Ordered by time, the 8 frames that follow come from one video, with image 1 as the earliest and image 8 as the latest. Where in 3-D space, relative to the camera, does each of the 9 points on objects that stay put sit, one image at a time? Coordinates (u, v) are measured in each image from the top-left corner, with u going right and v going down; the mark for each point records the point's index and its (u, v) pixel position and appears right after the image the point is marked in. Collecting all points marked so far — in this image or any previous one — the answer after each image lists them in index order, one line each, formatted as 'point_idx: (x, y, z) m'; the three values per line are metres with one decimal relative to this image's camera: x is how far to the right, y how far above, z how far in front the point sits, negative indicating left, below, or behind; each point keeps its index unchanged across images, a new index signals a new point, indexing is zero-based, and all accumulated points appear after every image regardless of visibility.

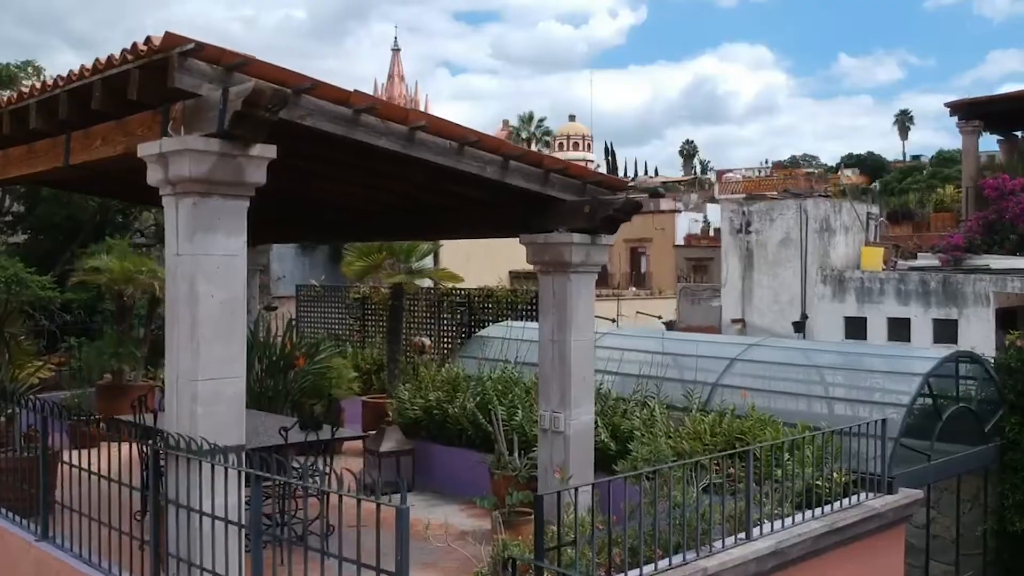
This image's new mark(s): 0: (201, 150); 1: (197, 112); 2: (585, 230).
0: (-1.1, +0.5, +3.3) m
1: (-1.1, +0.6, +3.4) m
2: (+0.4, +0.3, +4.7) m
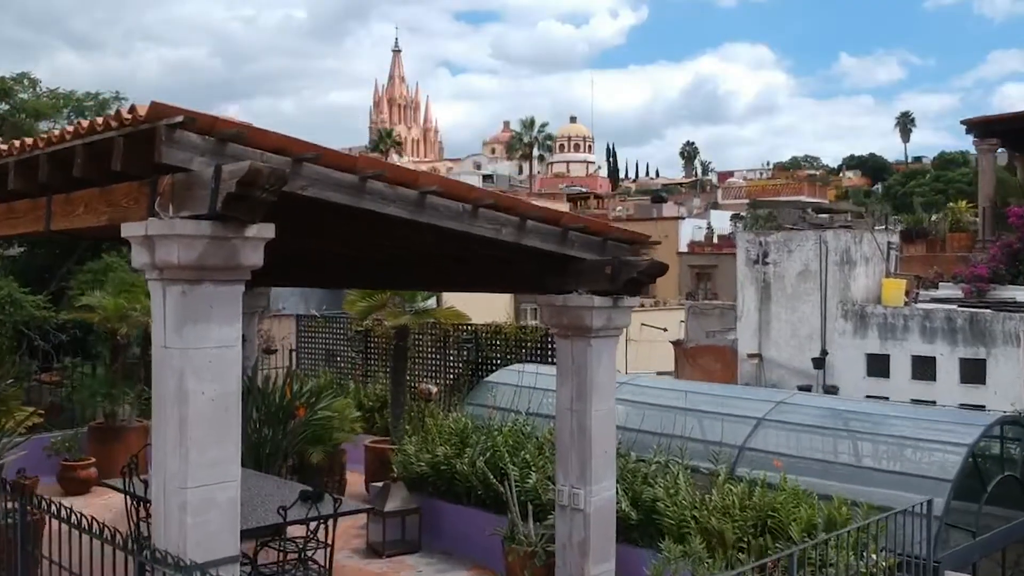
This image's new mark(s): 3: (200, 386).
0: (-1.0, +0.2, +2.9) m
1: (-1.1, +0.3, +3.1) m
2: (+0.4, 0.0, +4.4) m
3: (-1.0, -0.3, +3.0) m
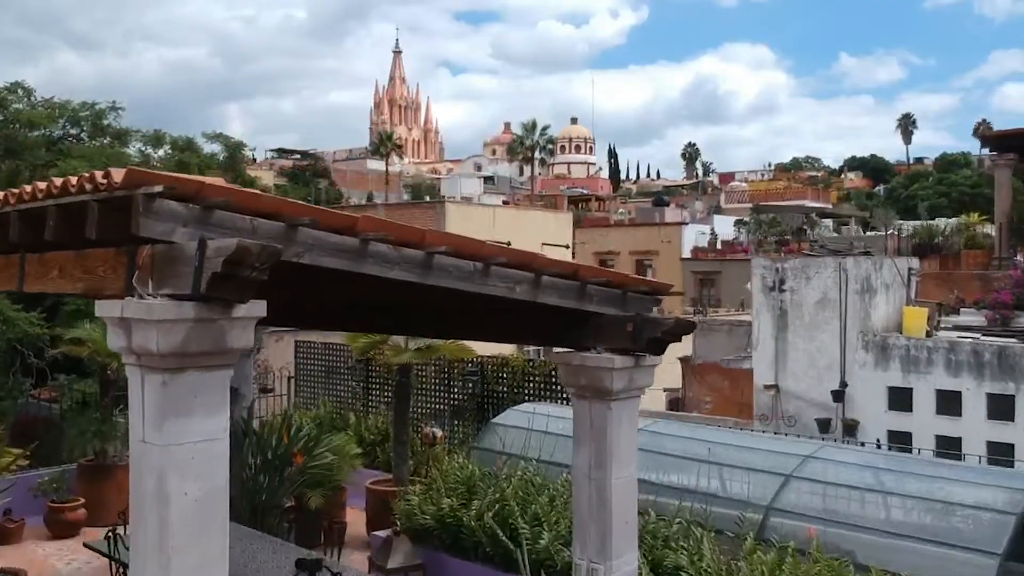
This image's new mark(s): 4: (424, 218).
0: (-0.9, -0.1, +2.6) m
1: (-1.0, +0.1, +2.8) m
2: (+0.5, -0.3, +4.1) m
3: (-0.9, -0.6, +2.7) m
4: (-1.8, +1.4, +19.0) m
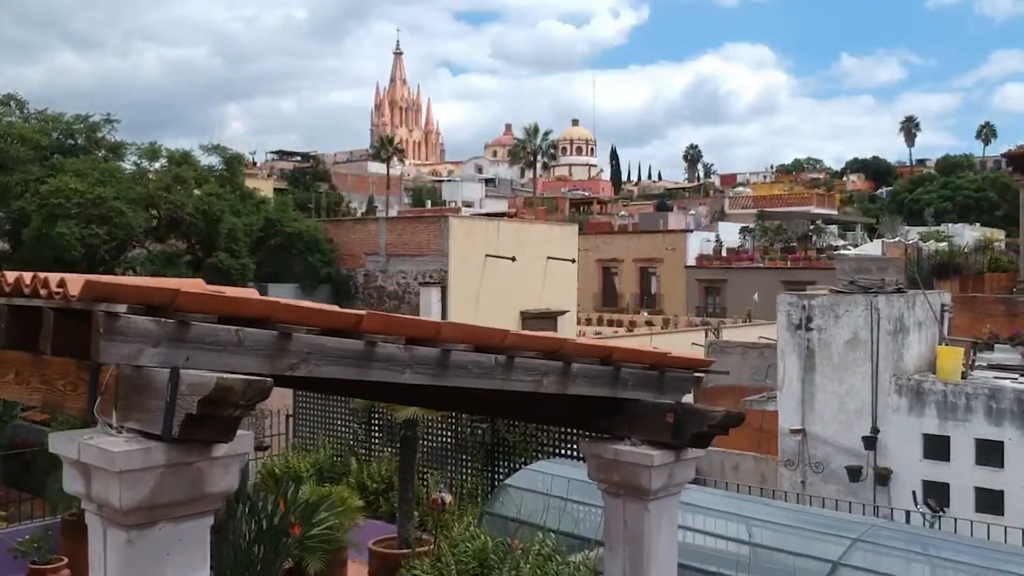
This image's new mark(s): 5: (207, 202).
0: (-0.9, -0.4, +2.1) m
1: (-0.9, -0.2, +2.3) m
2: (+0.6, -0.6, +3.6) m
3: (-0.9, -0.9, +2.2) m
4: (-1.7, +1.1, +18.6) m
5: (-5.6, +1.5, +17.2) m
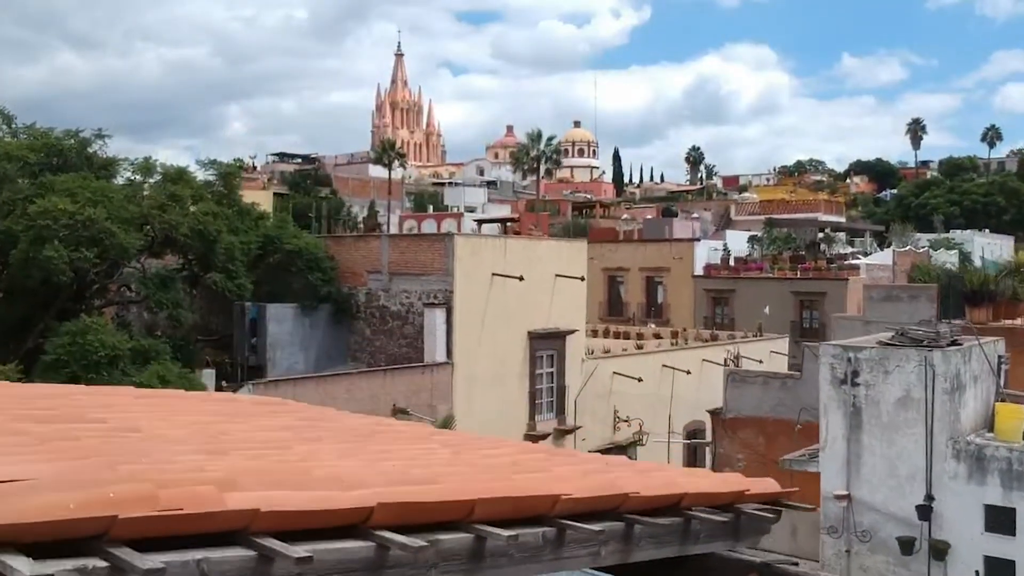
0: (-0.7, -0.8, +1.5) m
1: (-0.8, -0.6, +1.6) m
2: (+0.7, -1.0, +2.9) m
3: (-0.7, -1.3, +1.5) m
4: (-1.5, +0.7, +17.9) m
5: (-5.4, +1.2, +16.5) m
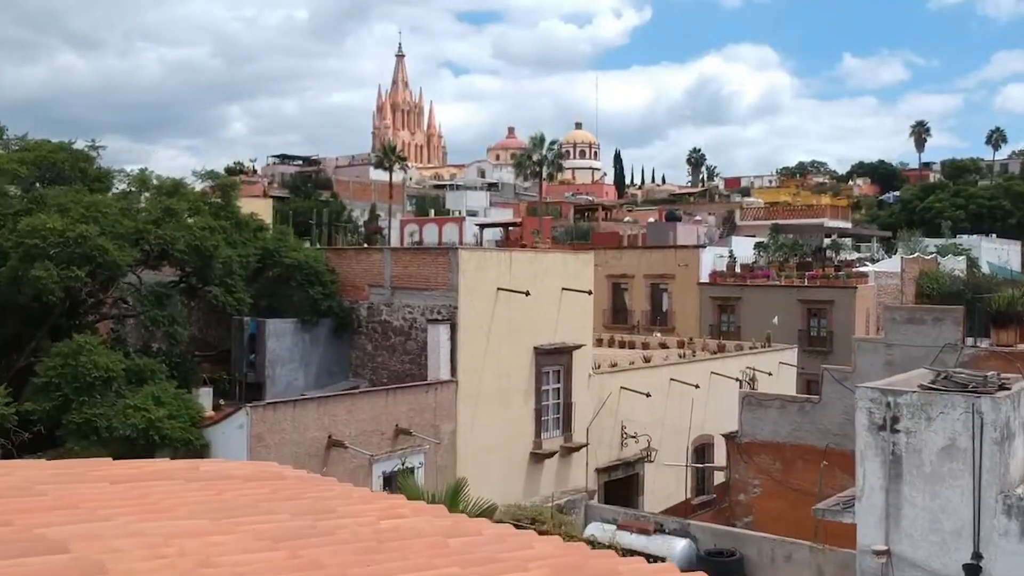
0: (-0.6, -1.1, +1.0) m
1: (-0.7, -0.9, +1.1) m
2: (+0.8, -1.3, +2.4) m
3: (-0.6, -1.6, +1.0) m
4: (-1.4, +0.4, +17.4) m
5: (-5.3, +0.9, +16.0) m
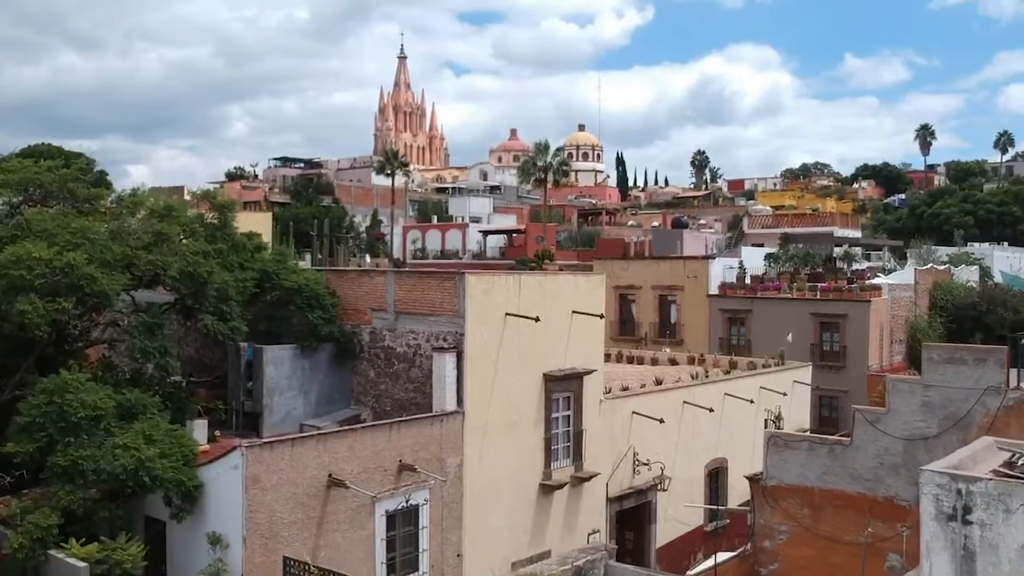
0: (-0.5, -1.6, +0.2) m
1: (-0.5, -1.4, +0.3) m
2: (+1.0, -1.7, +1.6) m
3: (-0.5, -2.0, +0.3) m
4: (-1.3, -0.1, +16.6) m
5: (-5.2, +0.4, +15.3) m
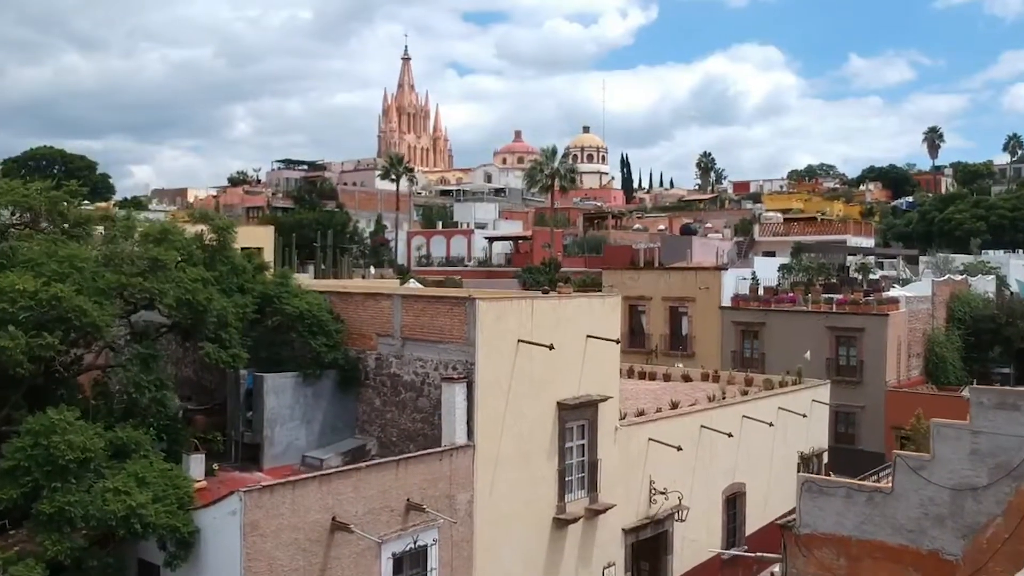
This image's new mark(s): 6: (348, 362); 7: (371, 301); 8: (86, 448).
0: (-0.3, -2.0, -0.6) m
1: (-0.4, -1.8, -0.5) m
2: (+1.1, -2.2, +0.8) m
3: (-0.3, -2.5, -0.6) m
4: (-1.0, -0.5, +15.8) m
5: (-5.0, 0.0, +14.5) m
6: (-3.0, -1.4, +17.1) m
7: (-2.5, -0.2, +17.0) m
8: (-5.6, -2.1, +12.3) m
